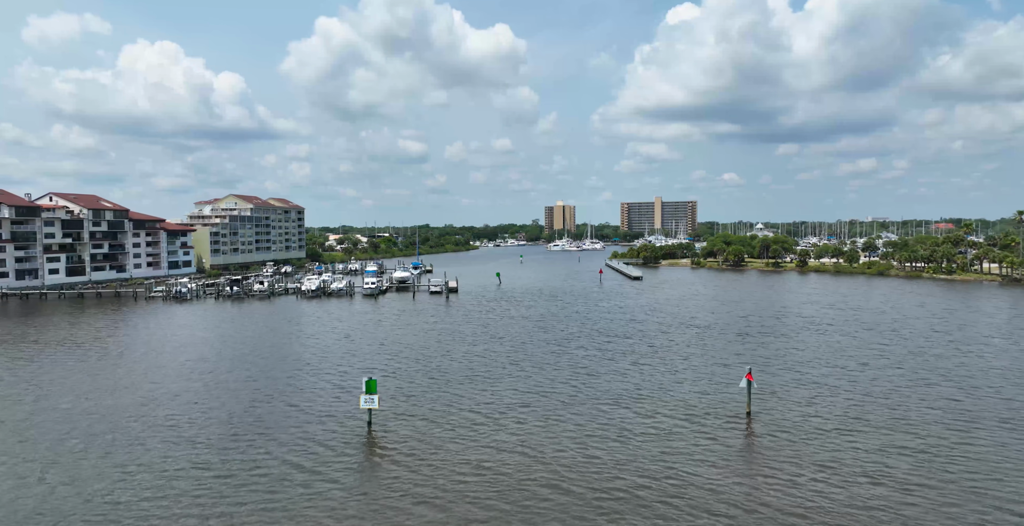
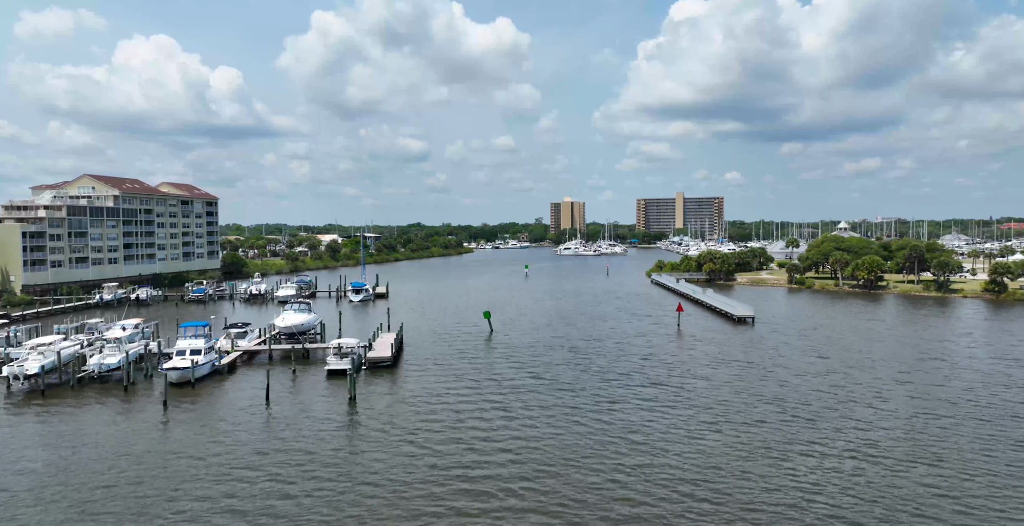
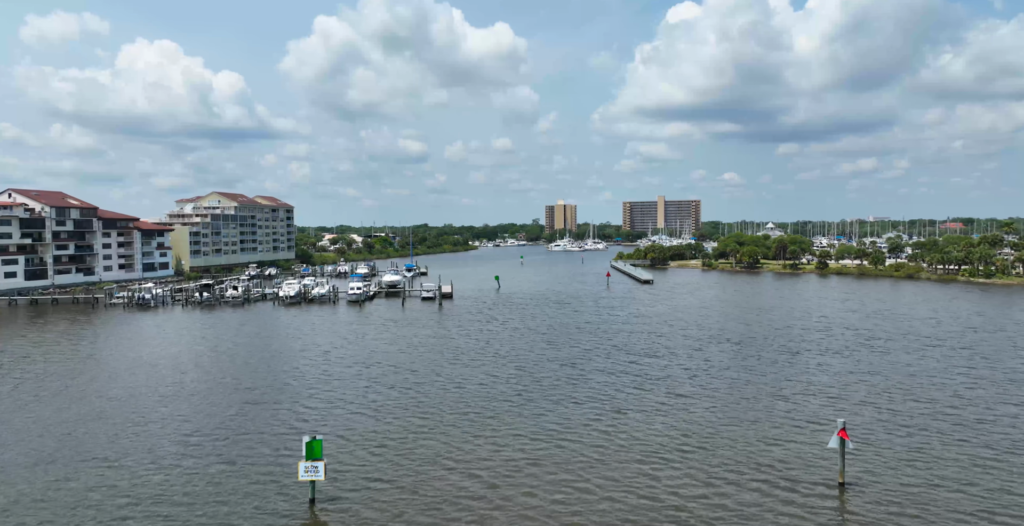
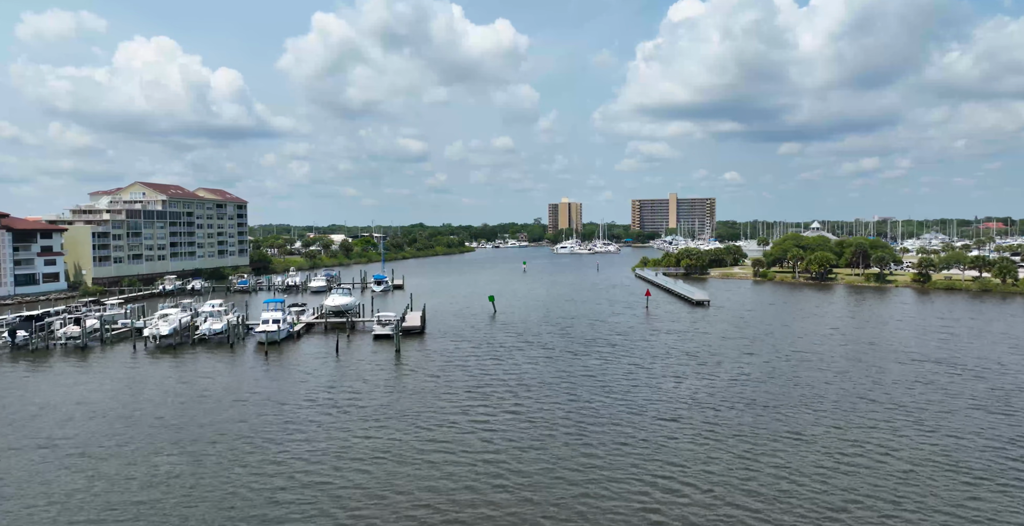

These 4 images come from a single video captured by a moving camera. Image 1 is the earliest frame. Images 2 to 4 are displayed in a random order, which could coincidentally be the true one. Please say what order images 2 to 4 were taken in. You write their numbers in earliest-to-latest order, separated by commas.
3, 4, 2
